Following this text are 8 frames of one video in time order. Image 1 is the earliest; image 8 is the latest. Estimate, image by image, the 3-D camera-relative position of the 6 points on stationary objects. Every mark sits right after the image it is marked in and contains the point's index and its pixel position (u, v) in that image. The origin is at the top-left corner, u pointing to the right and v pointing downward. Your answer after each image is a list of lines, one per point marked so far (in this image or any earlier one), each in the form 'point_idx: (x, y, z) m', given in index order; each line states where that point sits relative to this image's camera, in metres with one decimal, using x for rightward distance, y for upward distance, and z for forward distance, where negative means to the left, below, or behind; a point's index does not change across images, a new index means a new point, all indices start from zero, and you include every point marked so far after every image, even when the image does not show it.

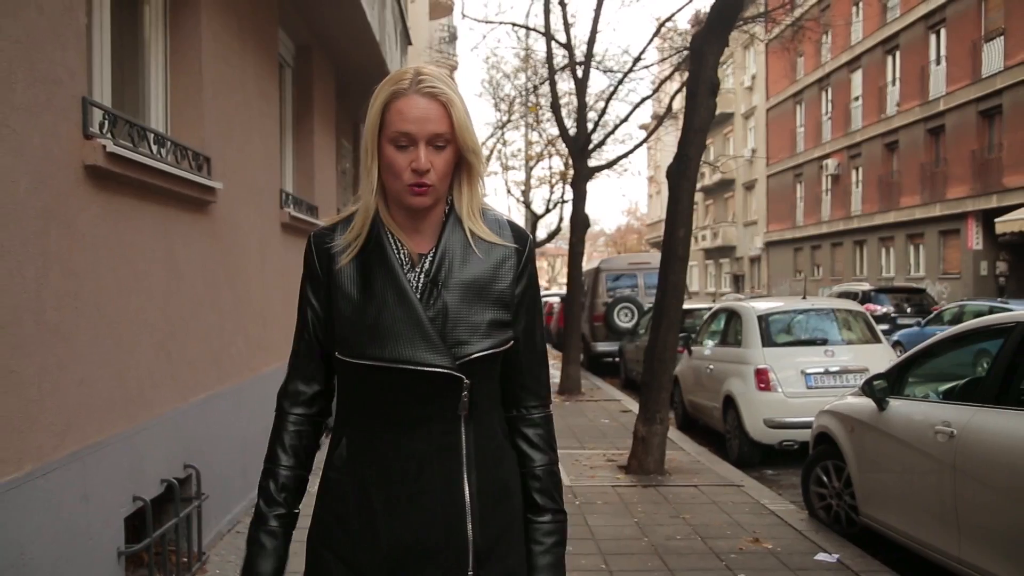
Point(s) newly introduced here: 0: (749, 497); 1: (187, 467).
0: (+1.7, -1.5, +6.7) m
1: (-1.6, -0.9, +4.7) m
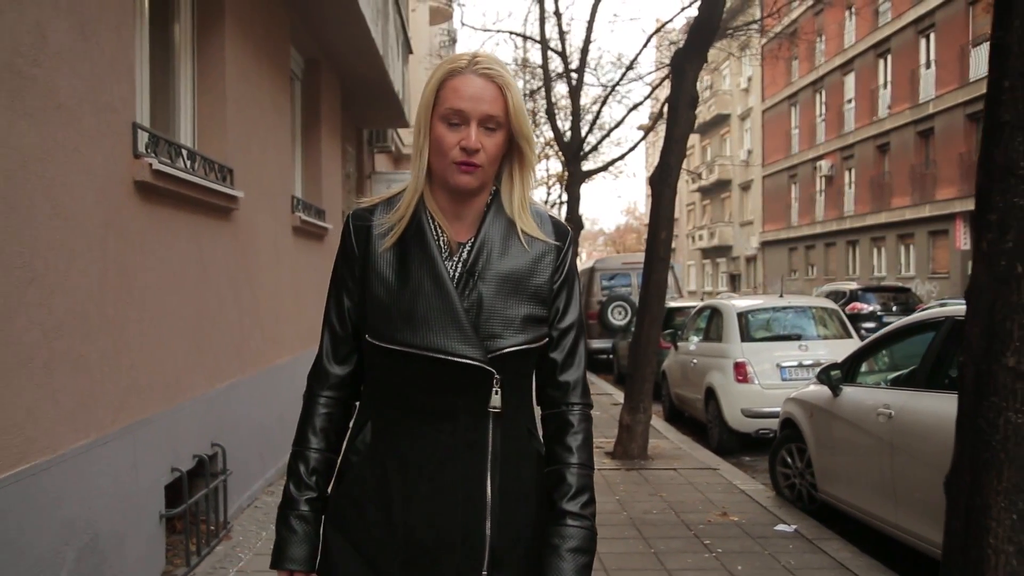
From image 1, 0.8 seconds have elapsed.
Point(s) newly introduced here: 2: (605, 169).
0: (+1.6, -1.5, +7.3) m
1: (-1.7, -0.9, +5.3) m
2: (+1.9, +2.4, +19.3) m
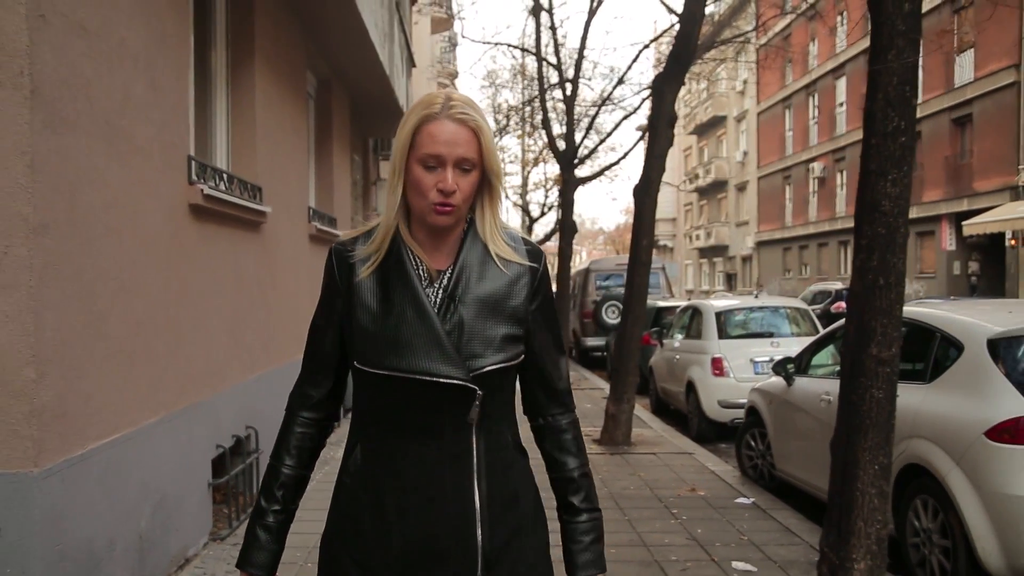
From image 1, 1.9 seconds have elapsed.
0: (+1.6, -1.5, +8.1) m
1: (-1.7, -0.9, +6.2) m
2: (+1.9, +2.4, +20.2) m
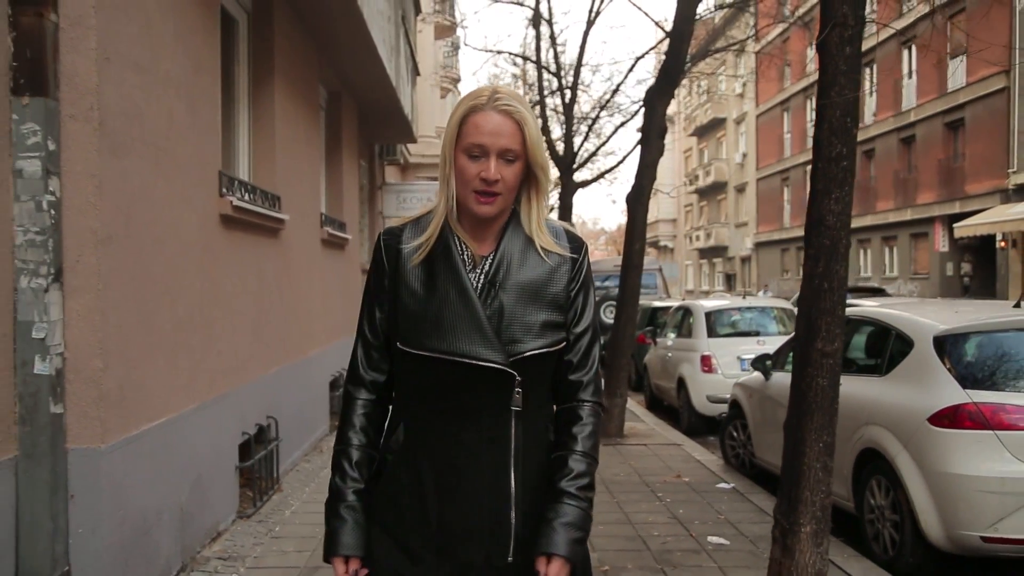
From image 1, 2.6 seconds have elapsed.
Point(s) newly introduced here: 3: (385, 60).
0: (+1.6, -1.5, +8.7) m
1: (-1.7, -0.9, +6.7) m
2: (+1.9, +2.4, +20.7) m
3: (-1.4, +2.5, +10.5) m
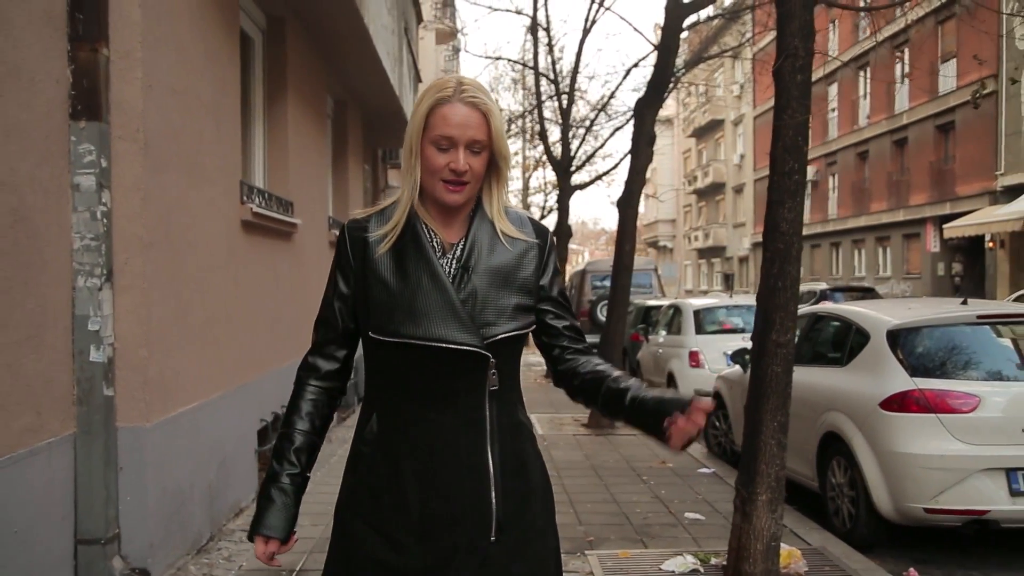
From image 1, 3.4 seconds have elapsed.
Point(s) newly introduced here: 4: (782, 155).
0: (+1.6, -1.5, +9.2) m
1: (-1.8, -0.9, +7.3) m
2: (+1.9, +2.4, +21.3) m
3: (-1.4, +2.5, +11.0) m
4: (+1.3, +0.6, +4.5) m
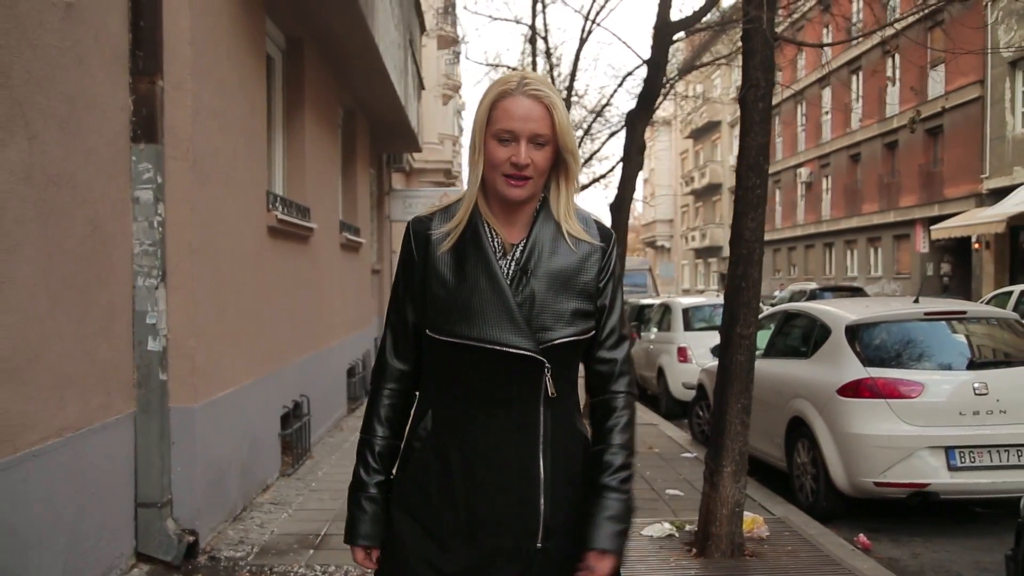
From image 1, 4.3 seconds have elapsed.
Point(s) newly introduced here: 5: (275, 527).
0: (+1.5, -1.5, +9.9) m
1: (-1.8, -0.9, +8.0) m
2: (+1.9, +2.4, +21.9) m
3: (-1.4, +2.5, +11.7) m
4: (+1.3, +0.6, +5.2) m
5: (-1.4, -1.4, +5.7) m
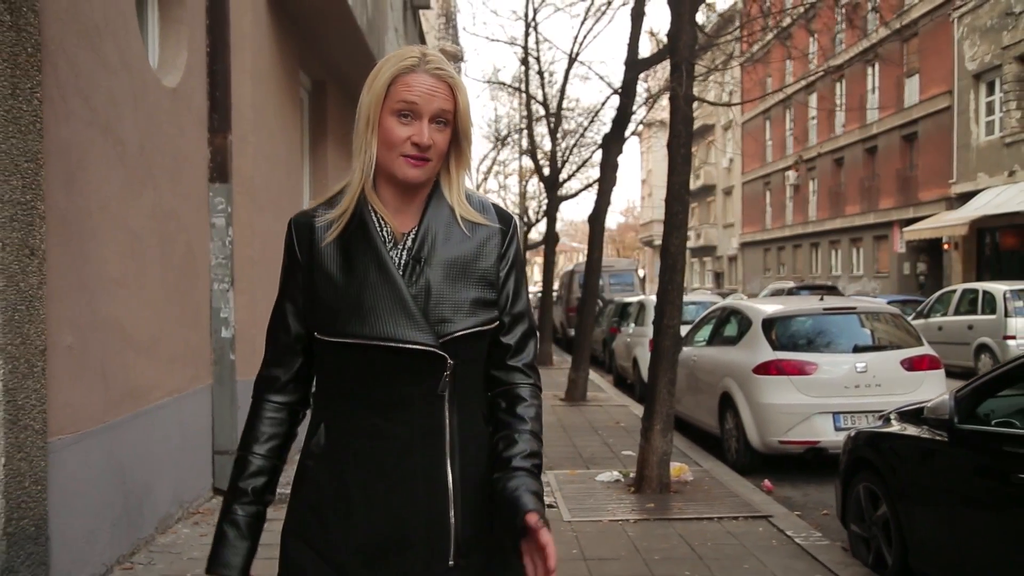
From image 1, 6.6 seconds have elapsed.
0: (+1.4, -1.5, +11.6) m
1: (-1.9, -0.9, +9.6) m
2: (+1.8, +2.5, +23.6) m
3: (-1.5, +2.5, +13.3) m
4: (+1.1, +0.6, +6.8) m
5: (-1.6, -1.5, +7.4) m
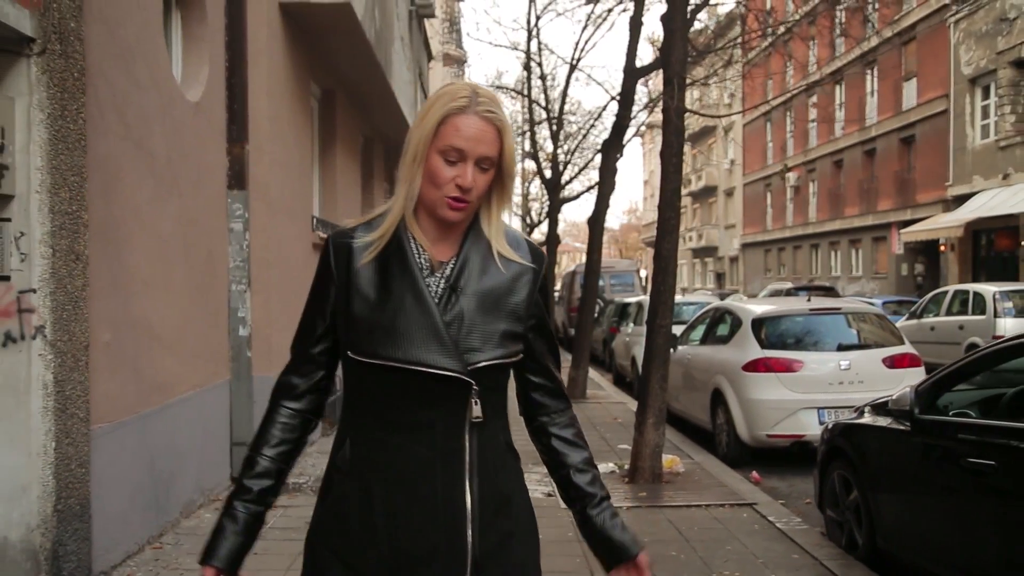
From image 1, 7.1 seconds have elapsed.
0: (+1.5, -1.5, +12.0) m
1: (-1.9, -0.9, +10.0) m
2: (+1.9, +2.5, +24.0) m
3: (-1.5, +2.5, +13.7) m
4: (+1.1, +0.6, +7.2) m
5: (-1.5, -1.5, +7.8) m
